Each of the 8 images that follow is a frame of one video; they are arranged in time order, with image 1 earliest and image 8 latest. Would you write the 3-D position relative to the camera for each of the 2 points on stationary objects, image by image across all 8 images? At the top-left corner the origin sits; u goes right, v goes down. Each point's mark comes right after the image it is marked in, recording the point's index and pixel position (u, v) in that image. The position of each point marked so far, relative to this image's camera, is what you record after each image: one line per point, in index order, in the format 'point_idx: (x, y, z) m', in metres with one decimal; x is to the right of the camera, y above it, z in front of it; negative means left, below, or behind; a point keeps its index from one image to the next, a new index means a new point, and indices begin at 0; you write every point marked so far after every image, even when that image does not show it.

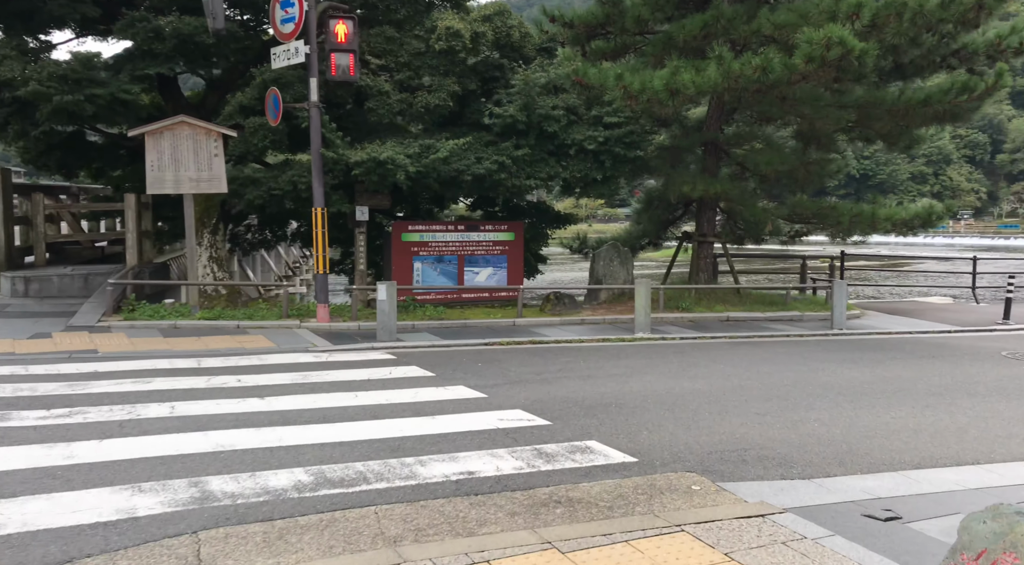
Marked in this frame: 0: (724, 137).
0: (+3.6, +2.5, +14.2) m
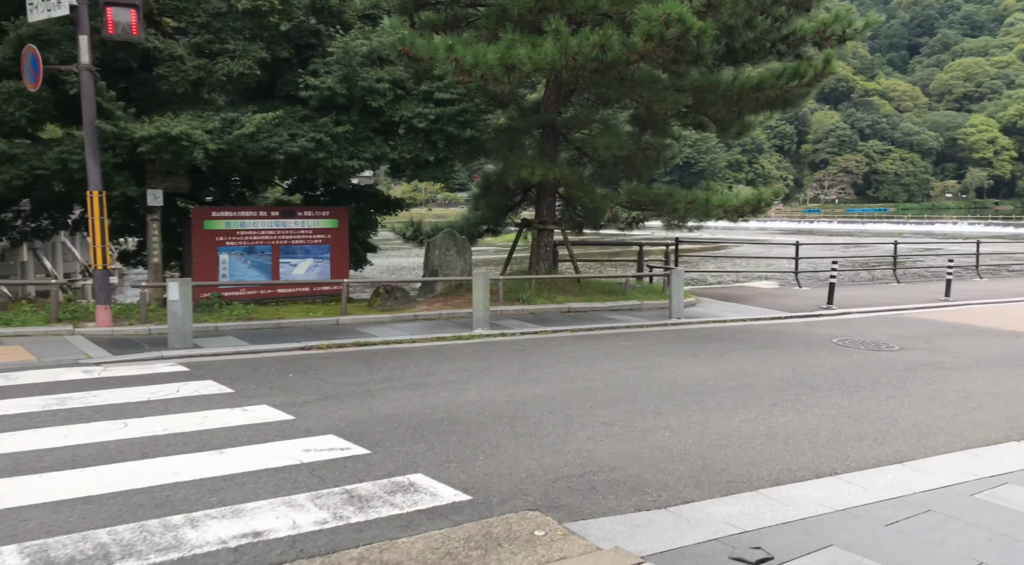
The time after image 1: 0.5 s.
0: (+0.8, +2.6, +13.6) m
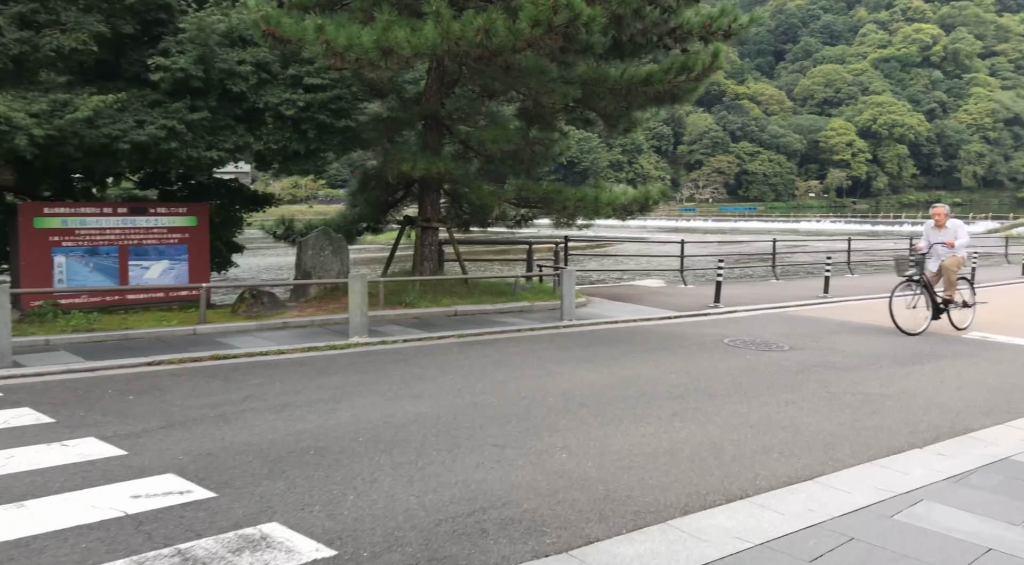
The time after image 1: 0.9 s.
0: (-1.0, +2.6, +12.8) m
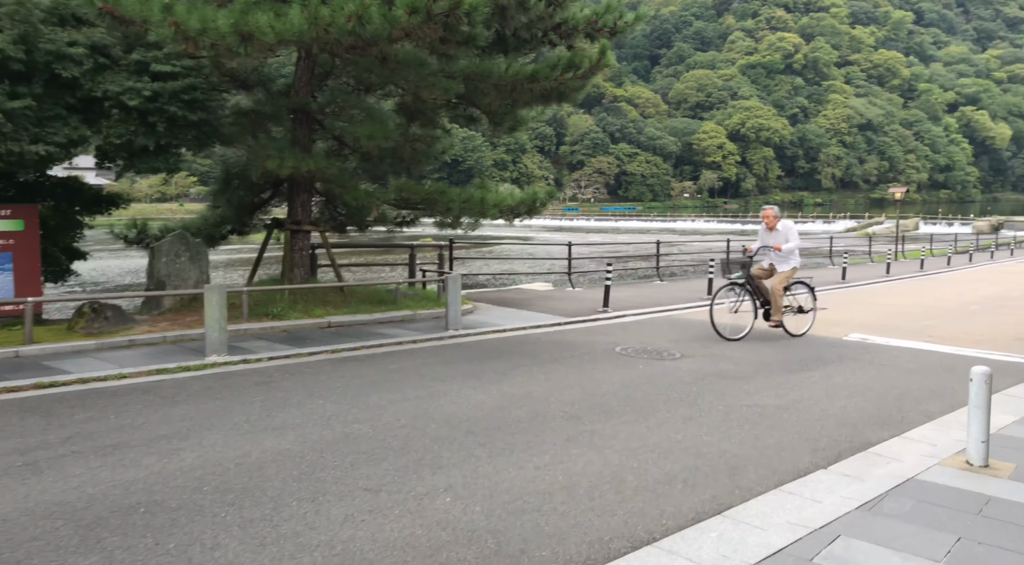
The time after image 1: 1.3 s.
0: (-2.8, +2.5, +11.9) m
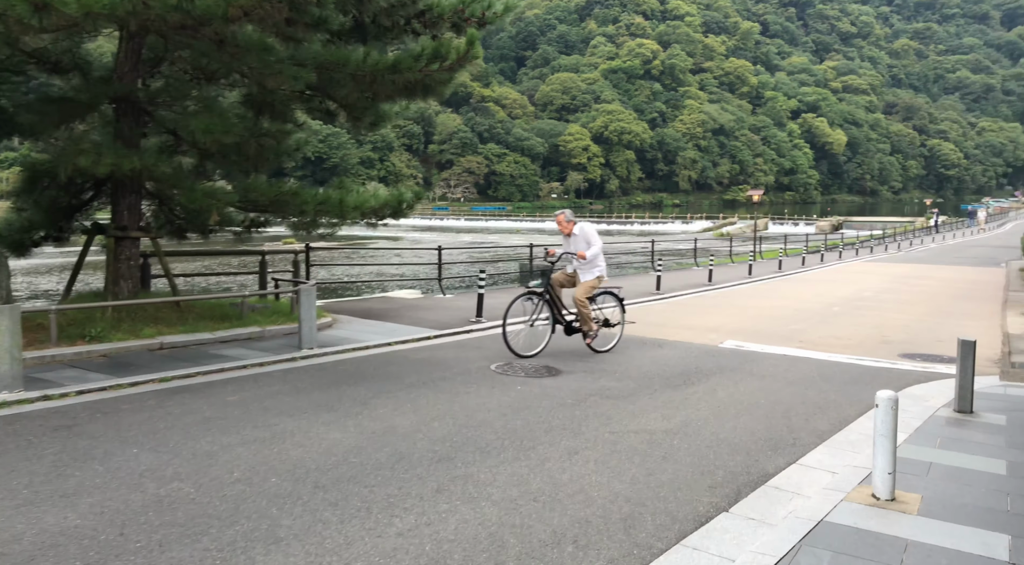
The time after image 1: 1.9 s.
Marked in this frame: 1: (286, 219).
0: (-4.5, +2.3, +10.3) m
1: (-3.1, +0.9, +11.6) m
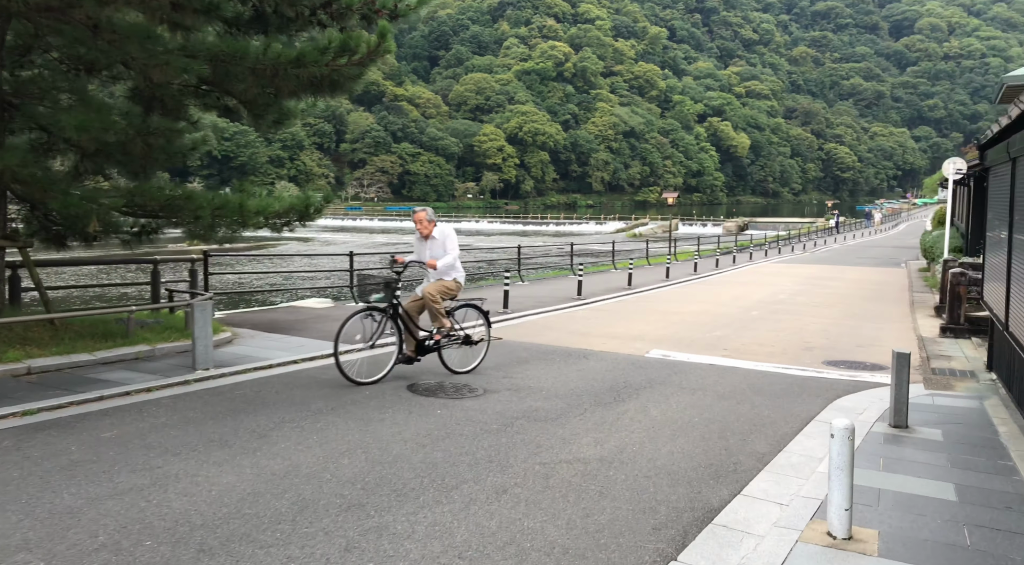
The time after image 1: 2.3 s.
0: (-5.5, +2.2, +9.1) m
1: (-4.2, +0.7, +10.6) m
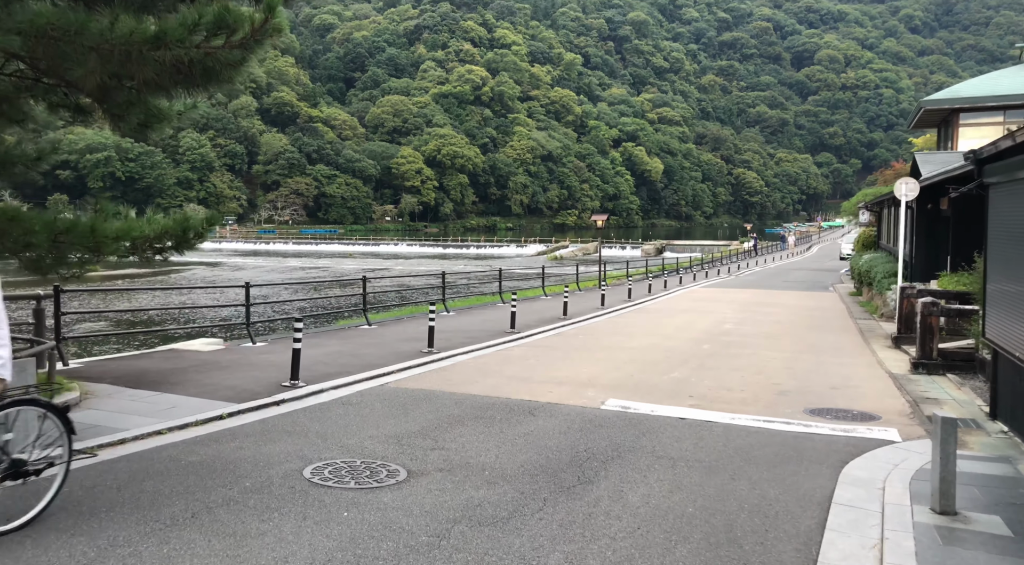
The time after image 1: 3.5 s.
0: (-6.0, +1.7, +6.6) m
1: (-4.9, +0.3, +8.1) m
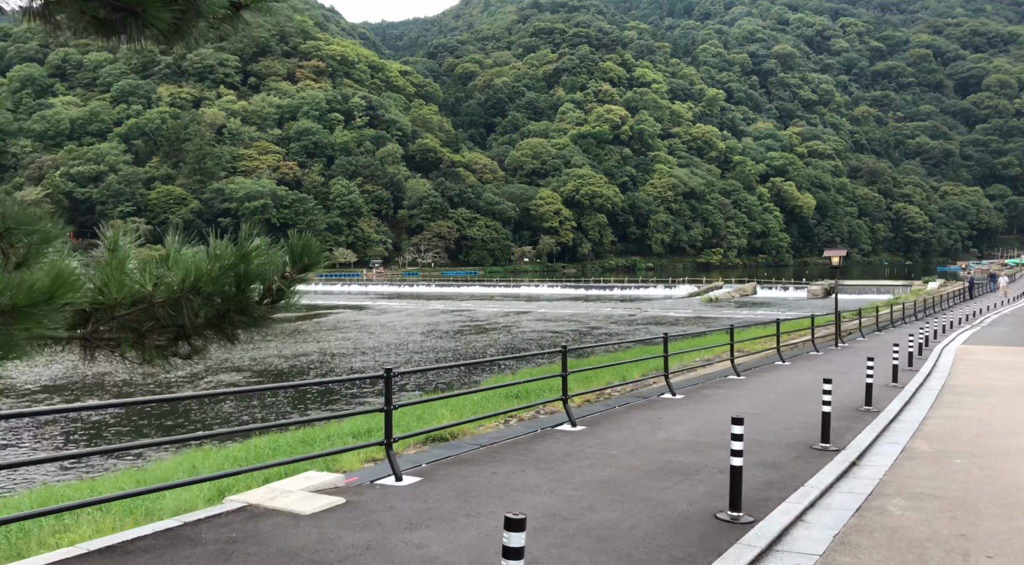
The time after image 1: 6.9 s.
0: (-3.9, +1.3, +0.5) m
1: (-2.5, -0.3, +1.7) m
